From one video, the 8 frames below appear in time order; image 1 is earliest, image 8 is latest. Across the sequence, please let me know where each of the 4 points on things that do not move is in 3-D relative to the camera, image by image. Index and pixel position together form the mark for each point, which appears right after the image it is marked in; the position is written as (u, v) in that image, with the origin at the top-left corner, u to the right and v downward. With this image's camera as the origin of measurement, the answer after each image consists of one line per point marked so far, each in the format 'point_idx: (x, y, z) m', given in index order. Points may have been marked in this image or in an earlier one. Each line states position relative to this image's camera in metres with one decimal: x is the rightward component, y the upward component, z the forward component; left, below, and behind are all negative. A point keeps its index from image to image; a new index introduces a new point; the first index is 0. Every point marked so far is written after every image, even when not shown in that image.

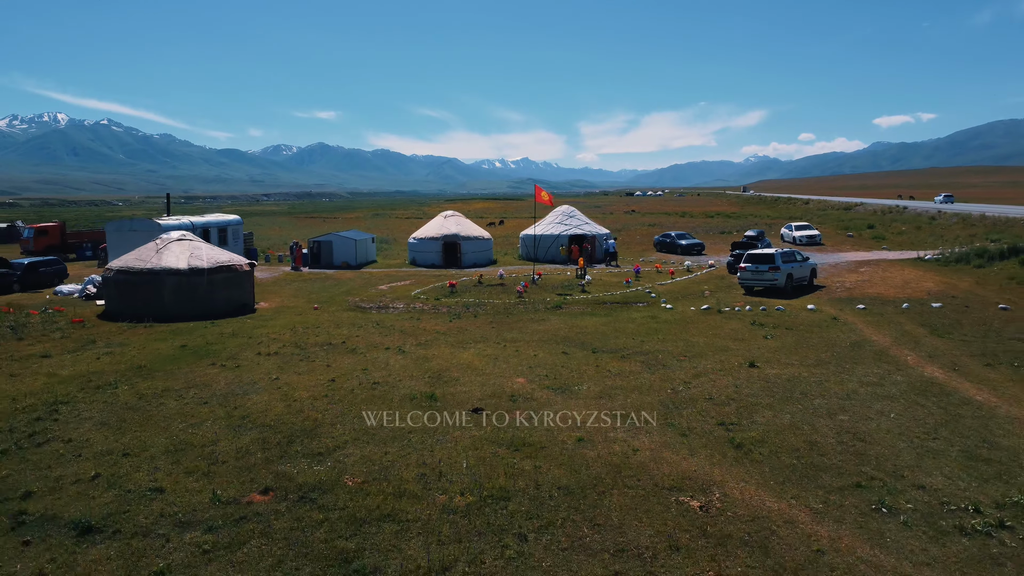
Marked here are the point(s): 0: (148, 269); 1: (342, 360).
0: (-6.1, +0.3, +15.2) m
1: (-2.1, -0.9, +11.6) m
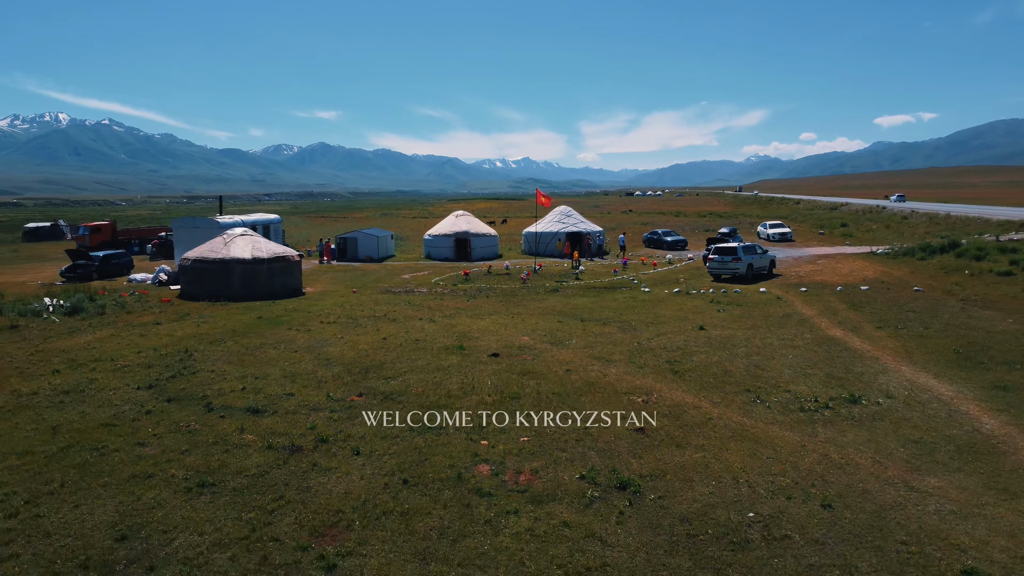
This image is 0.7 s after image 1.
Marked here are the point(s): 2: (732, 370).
0: (-6.0, +0.6, +18.5) m
1: (-2.0, -0.7, +14.9) m
2: (+2.6, -1.0, +10.9) m
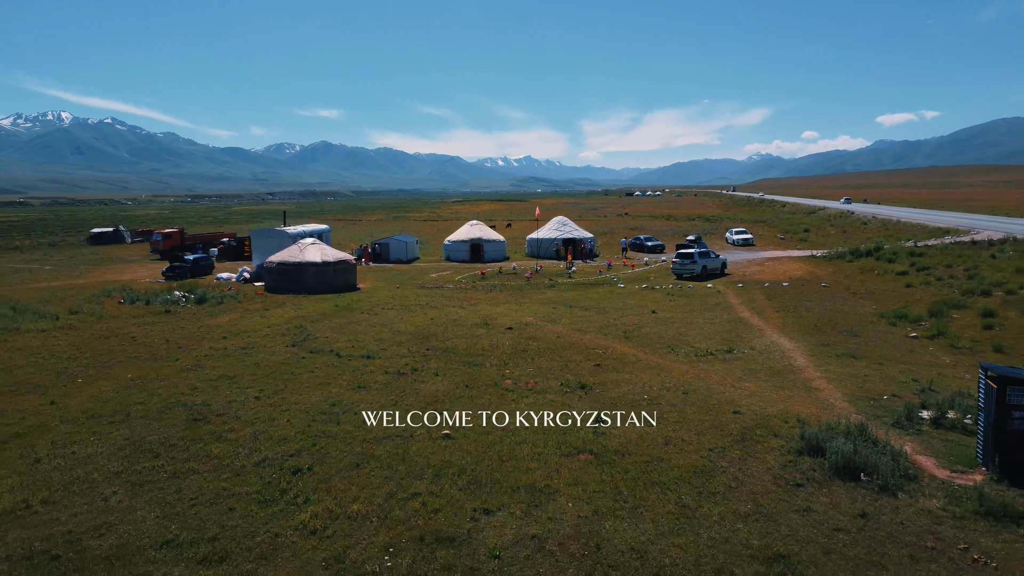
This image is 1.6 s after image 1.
0: (-5.8, +0.7, +24.3) m
1: (-1.8, -0.6, +20.7) m
2: (+2.8, -0.9, +16.7) m
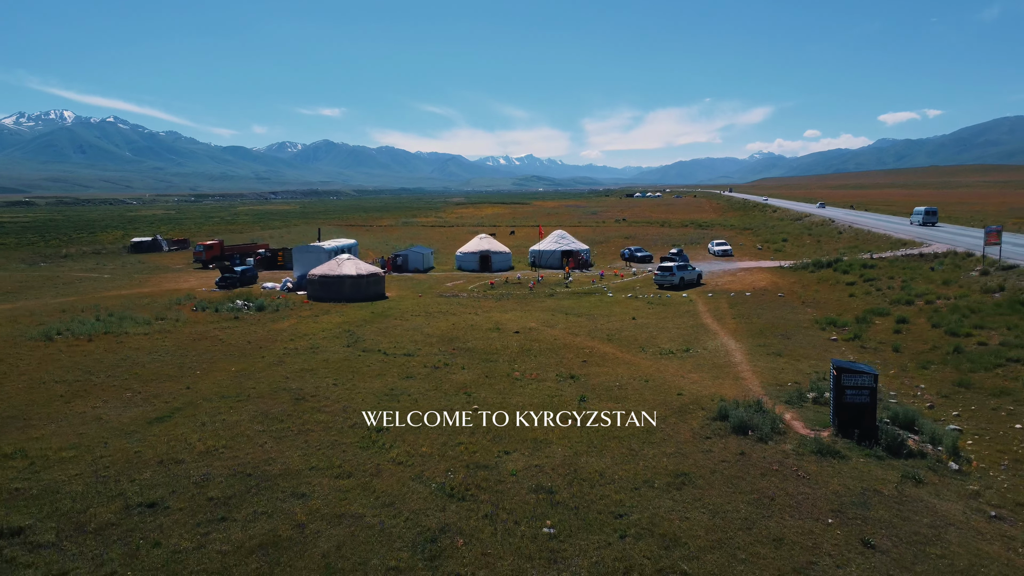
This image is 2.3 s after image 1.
0: (-5.6, +0.4, +28.8) m
1: (-1.7, -0.9, +25.2) m
2: (+2.9, -1.2, +21.2) m
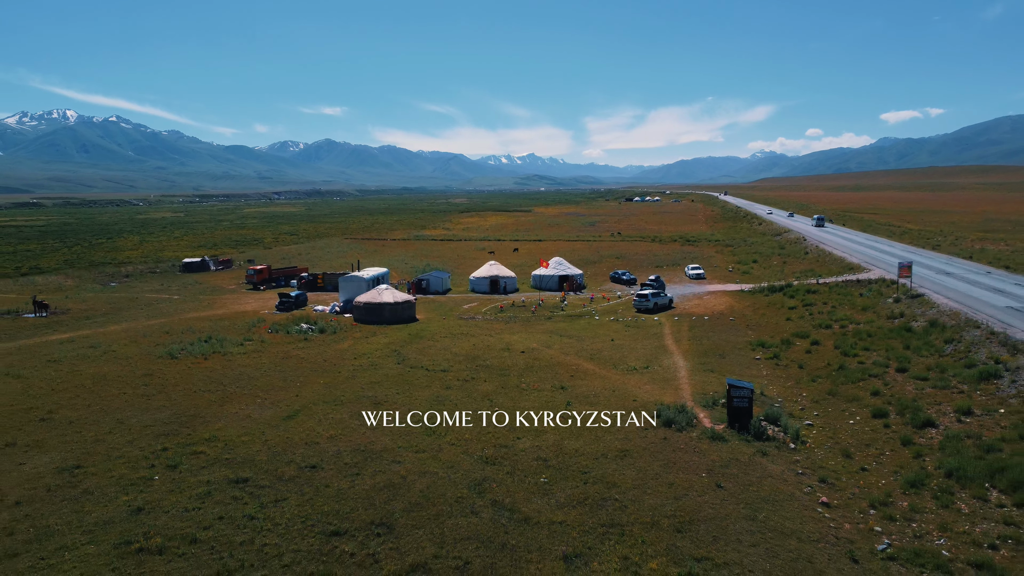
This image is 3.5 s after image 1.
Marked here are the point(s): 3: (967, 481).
0: (-5.4, -0.6, +36.0) m
1: (-1.4, -1.8, +32.4) m
2: (+3.2, -2.2, +28.4) m
3: (+8.0, -3.4, +16.0) m
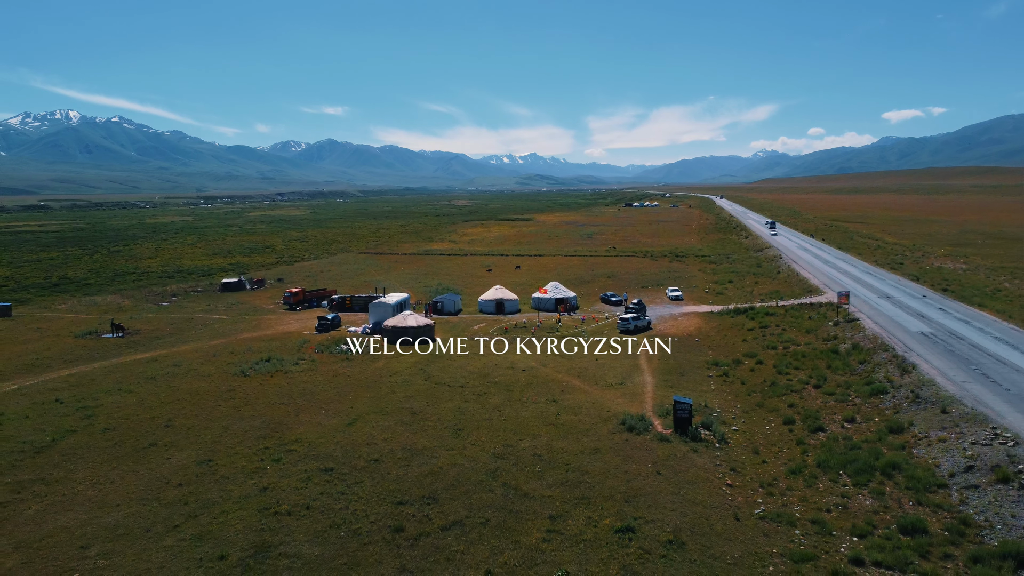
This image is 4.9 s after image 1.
0: (-5.2, -1.8, +43.3) m
1: (-1.3, -3.1, +39.7) m
2: (+3.3, -3.4, +35.7) m
3: (+8.1, -4.7, +23.3) m
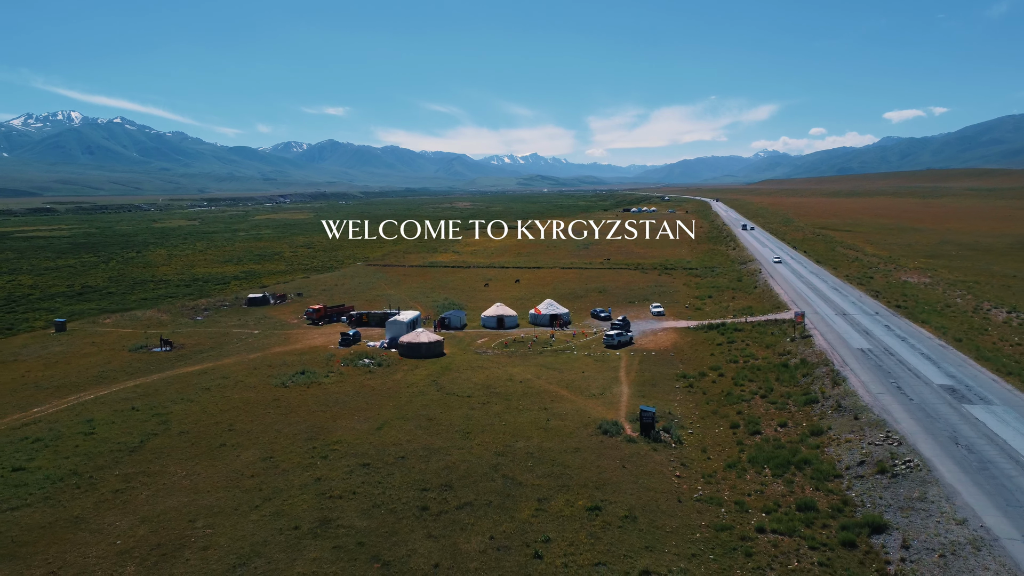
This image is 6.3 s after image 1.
0: (-5.3, -3.0, +49.9) m
1: (-1.4, -4.2, +46.3) m
2: (+3.2, -4.5, +42.2) m
3: (+8.1, -5.8, +29.8) m
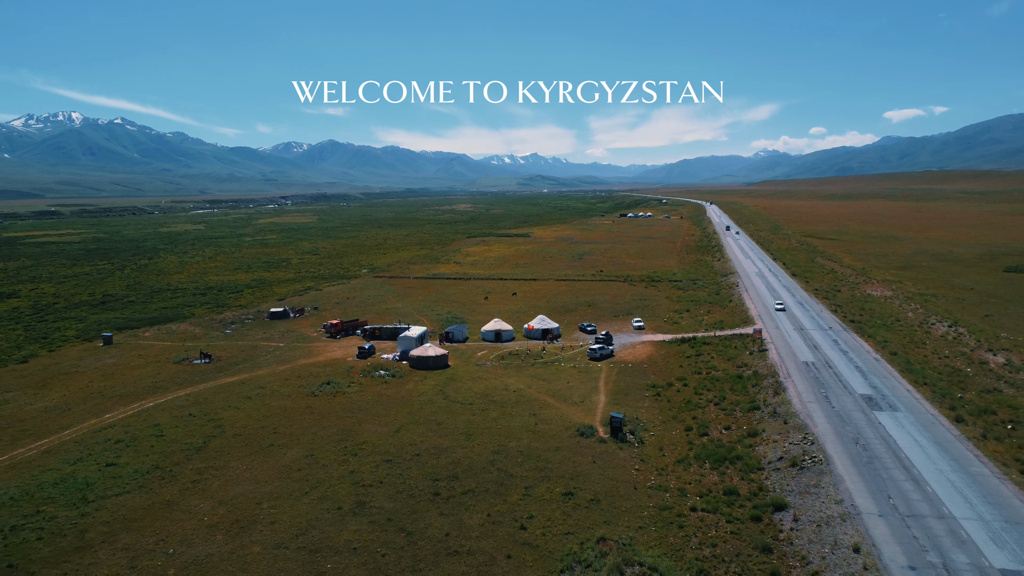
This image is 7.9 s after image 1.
0: (-5.5, -4.3, +57.5) m
1: (-1.6, -5.5, +53.9) m
2: (+2.9, -5.9, +49.9) m
3: (+7.8, -7.1, +37.5) m
